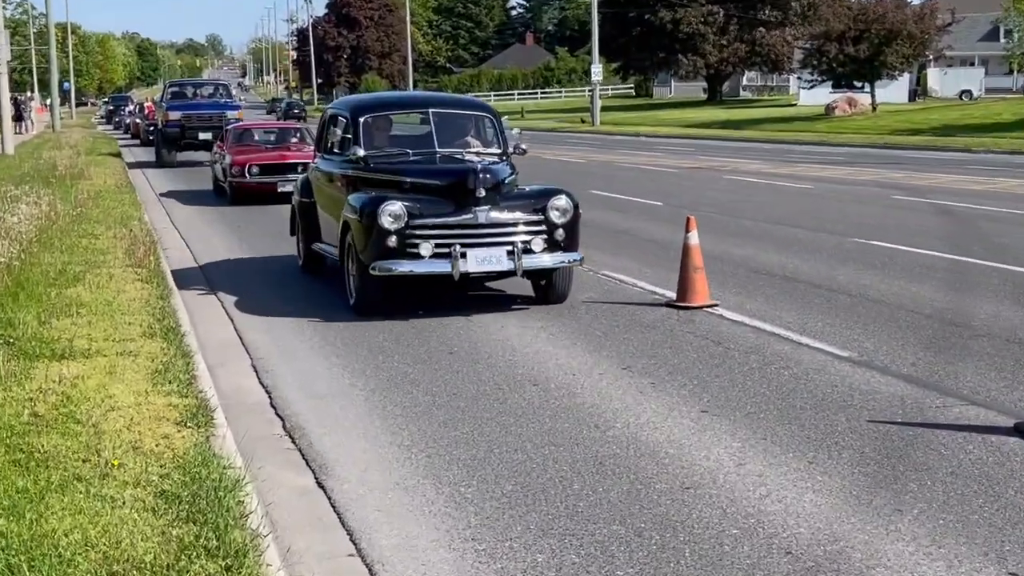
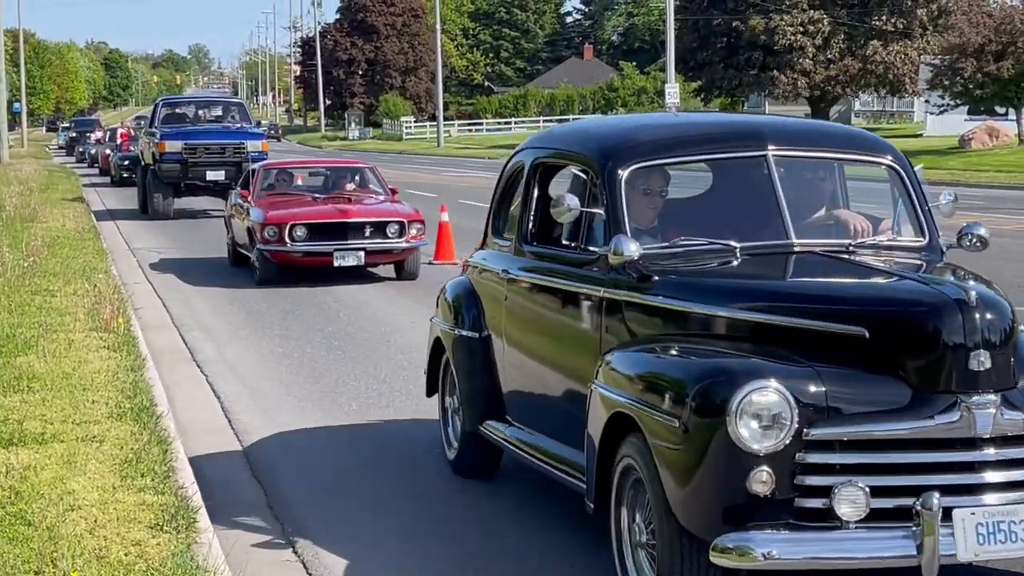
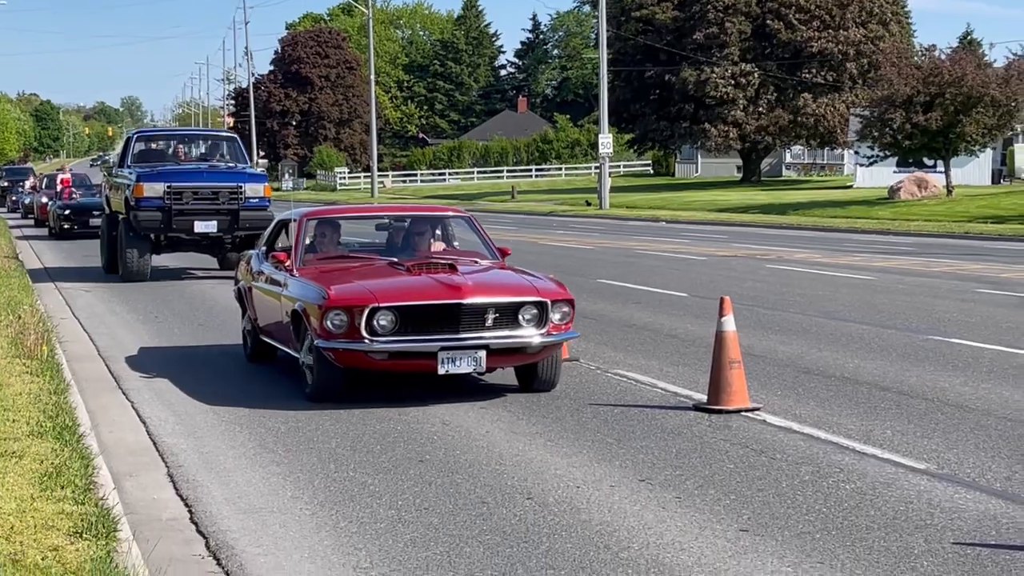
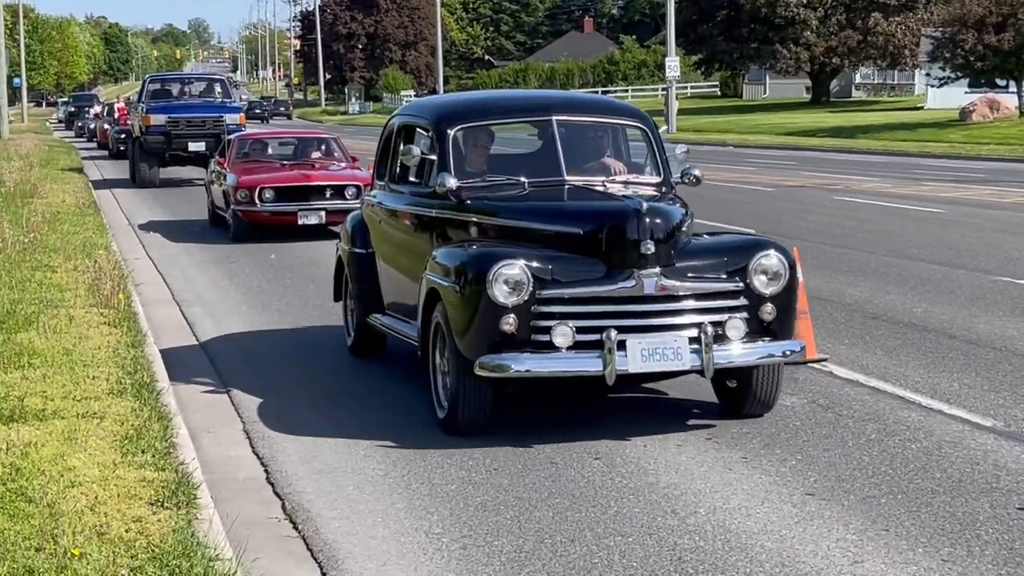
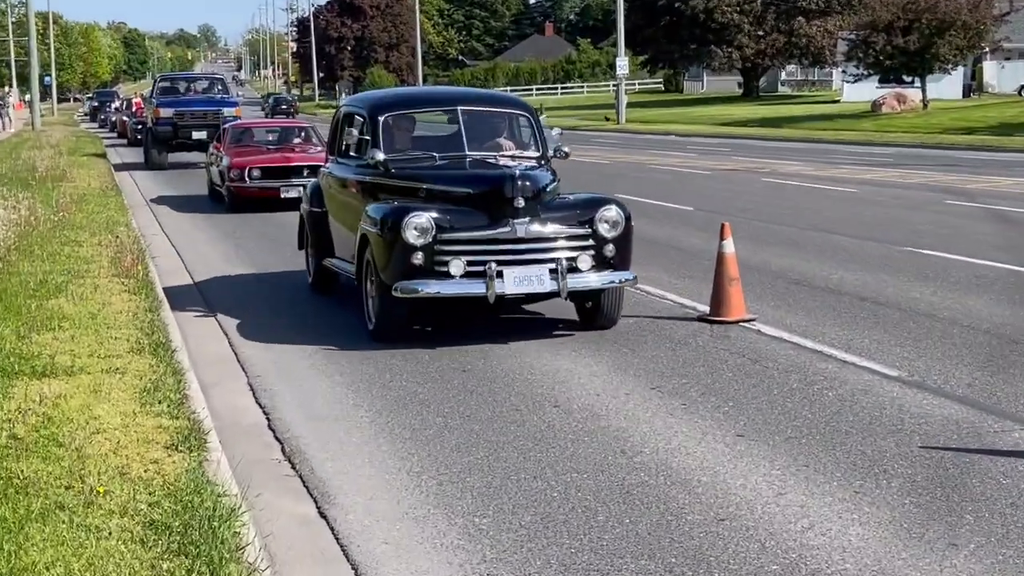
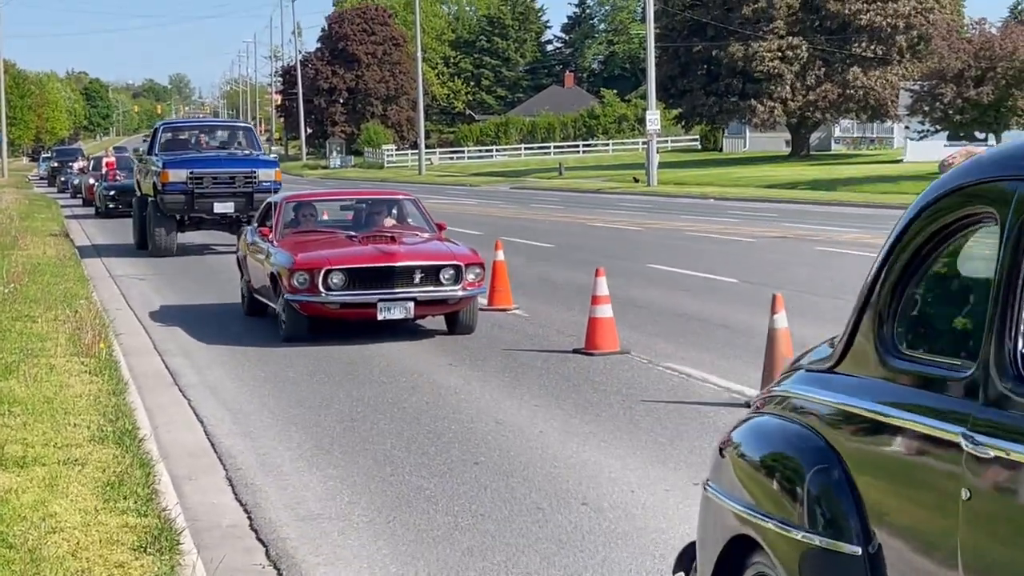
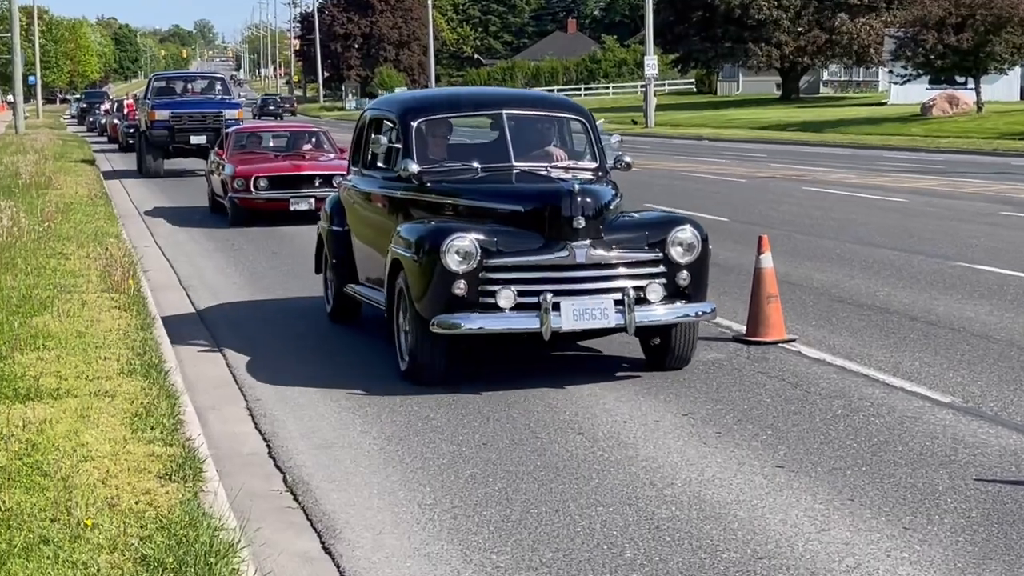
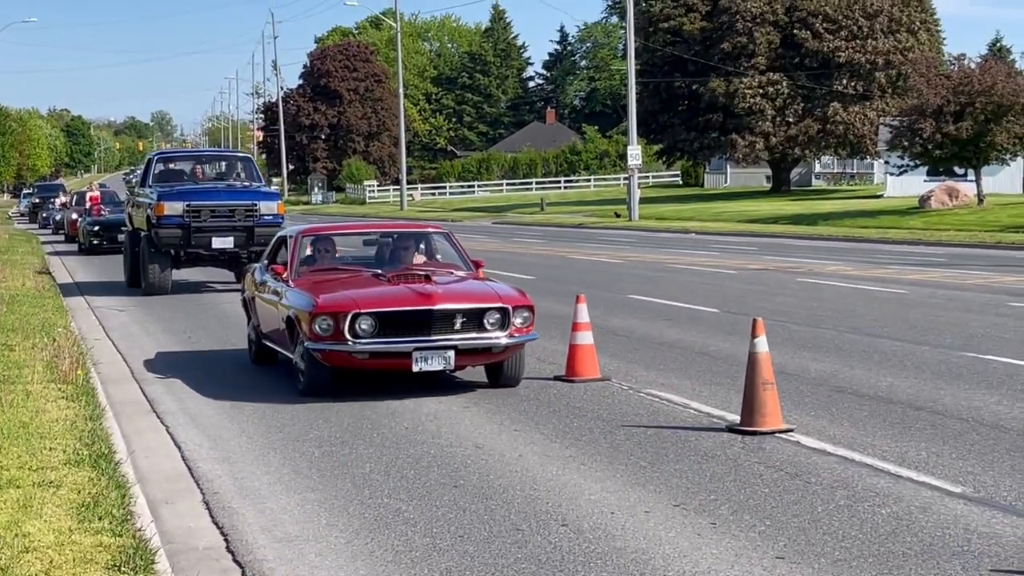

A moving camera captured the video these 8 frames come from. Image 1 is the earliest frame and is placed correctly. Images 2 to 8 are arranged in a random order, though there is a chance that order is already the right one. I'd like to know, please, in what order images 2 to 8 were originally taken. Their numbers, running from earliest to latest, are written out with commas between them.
5, 7, 4, 2, 6, 8, 3
